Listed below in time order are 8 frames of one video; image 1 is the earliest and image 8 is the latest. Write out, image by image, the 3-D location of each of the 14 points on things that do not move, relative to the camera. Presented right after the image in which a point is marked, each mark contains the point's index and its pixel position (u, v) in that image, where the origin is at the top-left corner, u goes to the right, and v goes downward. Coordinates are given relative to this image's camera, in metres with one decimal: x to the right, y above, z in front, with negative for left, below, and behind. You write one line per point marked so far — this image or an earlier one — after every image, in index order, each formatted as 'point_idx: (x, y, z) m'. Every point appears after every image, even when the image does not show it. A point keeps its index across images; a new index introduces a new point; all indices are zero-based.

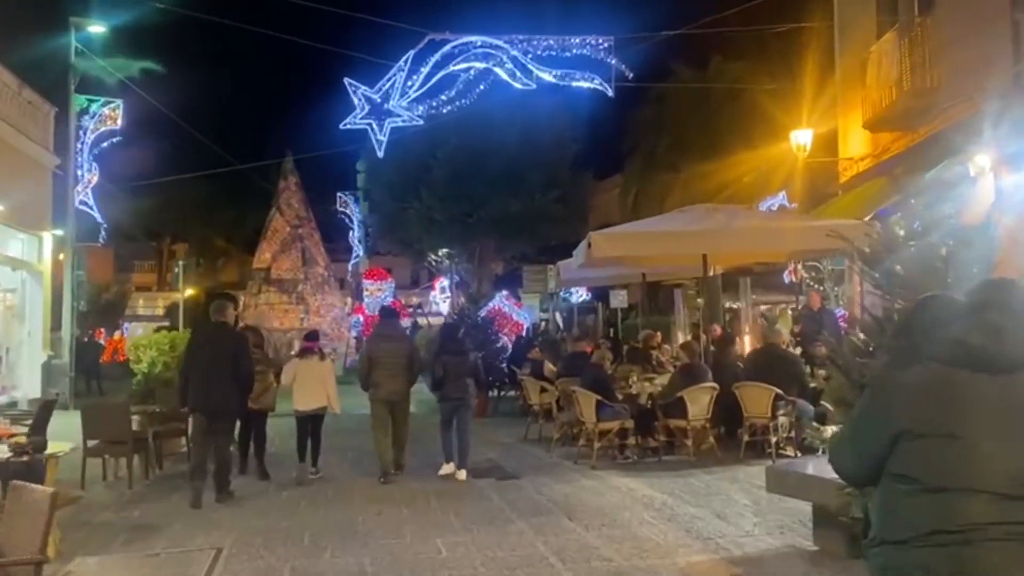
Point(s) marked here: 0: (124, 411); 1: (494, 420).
0: (-4.8, -1.5, +10.5) m
1: (-0.4, -2.6, +16.8) m
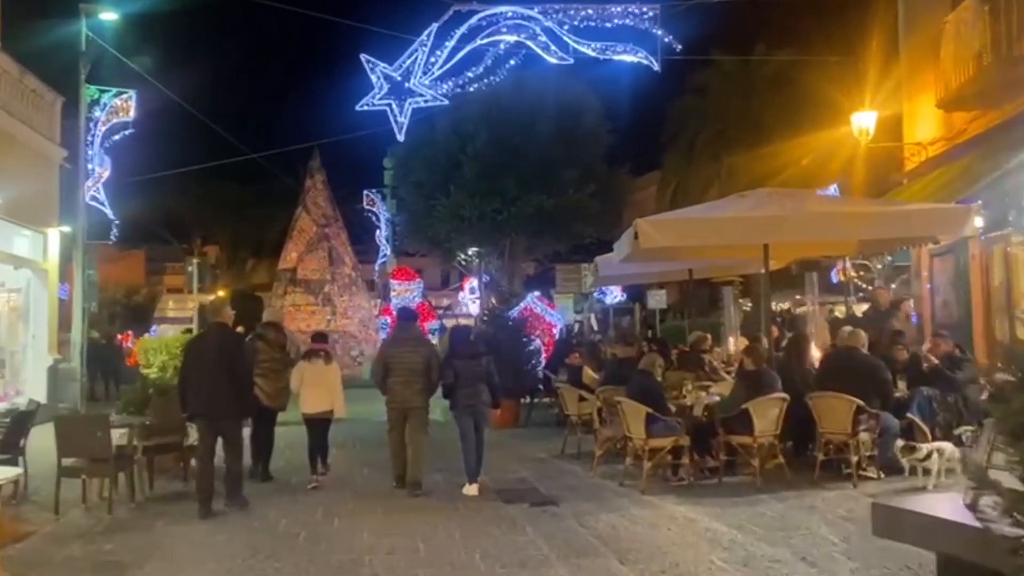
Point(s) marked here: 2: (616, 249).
0: (-4.4, -1.5, +9.2) m
1: (+0.2, -2.6, +15.3) m
2: (+1.5, +0.6, +12.2) m
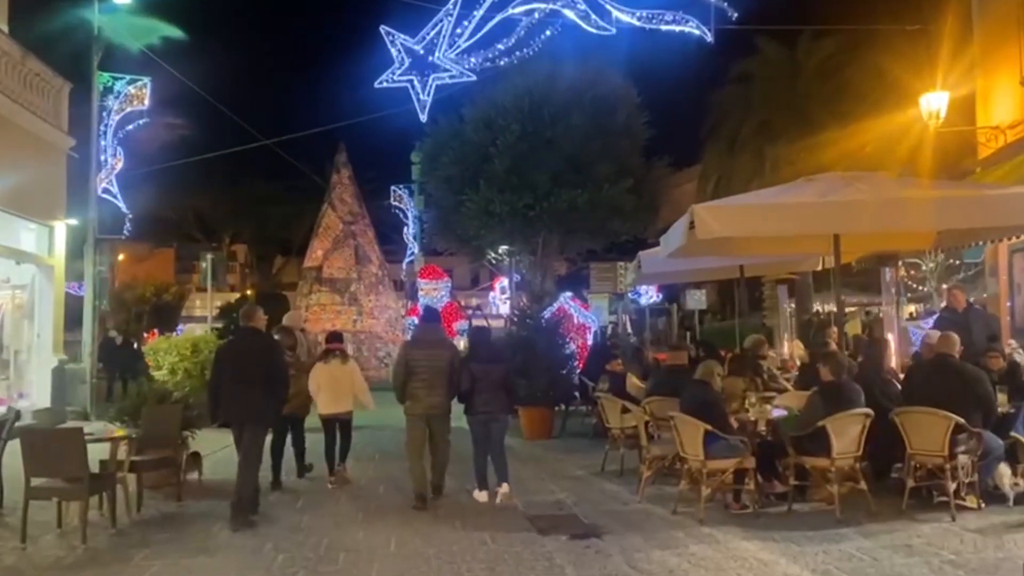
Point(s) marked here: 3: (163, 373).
0: (-4.1, -1.4, +8.0) m
1: (+0.7, -2.5, +14.0) m
2: (+2.0, +0.6, +10.8) m
3: (-6.9, -1.7, +17.0) m
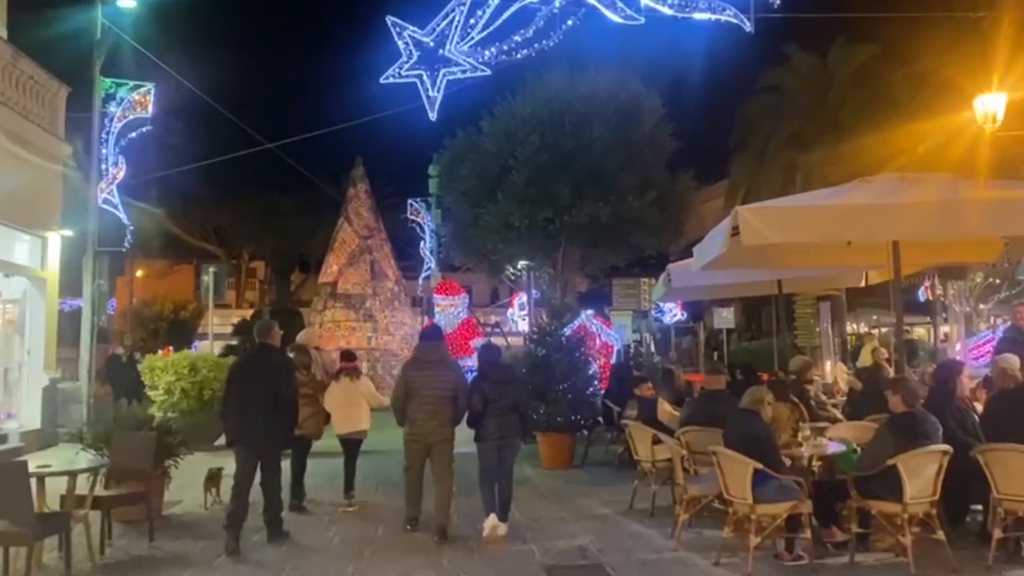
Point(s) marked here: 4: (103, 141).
0: (-3.9, -1.5, +6.9) m
1: (+1.0, -2.8, +12.7) m
2: (+2.2, +0.5, +9.6) m
3: (-6.6, -2.0, +16.0) m
4: (-9.1, +3.3, +19.1) m
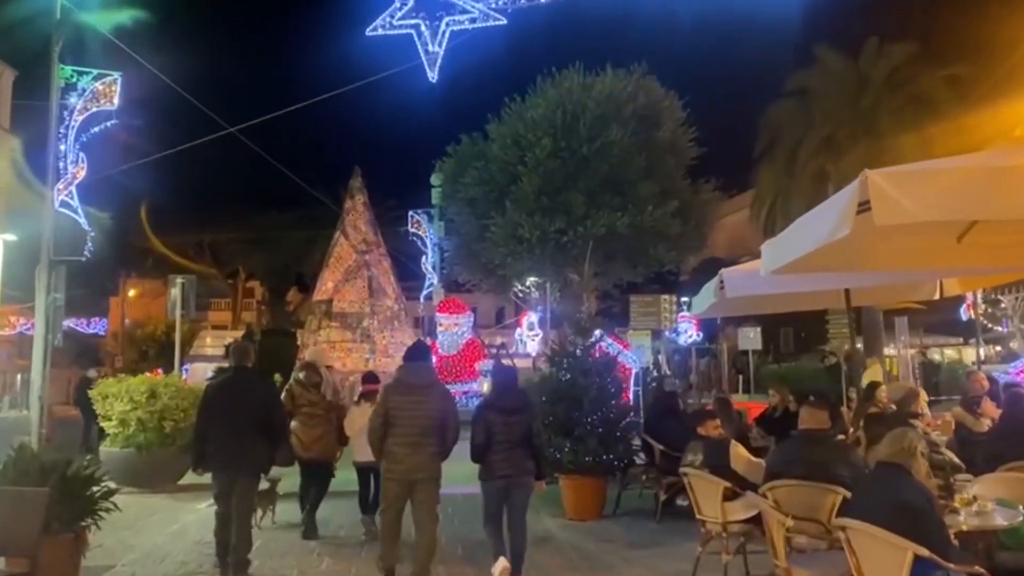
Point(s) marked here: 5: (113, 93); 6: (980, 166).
0: (-3.7, -1.5, +4.6) m
1: (+1.2, -2.9, +10.3) m
2: (+2.4, +0.4, +7.3) m
3: (-6.3, -2.2, +13.6) m
4: (-8.9, +3.0, +16.8) m
5: (-8.0, +3.9, +17.1) m
6: (+3.1, +0.8, +5.9) m
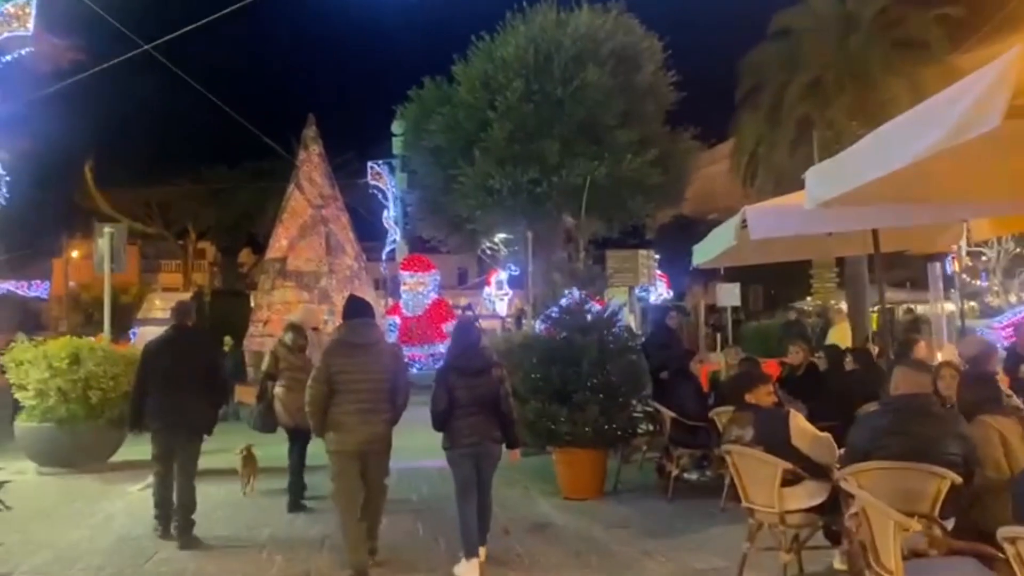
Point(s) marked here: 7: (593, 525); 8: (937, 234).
0: (-3.6, -1.2, +2.8) m
1: (+1.1, -2.3, +8.8) m
2: (+2.4, +0.9, +5.7) m
3: (-6.6, -1.5, +11.7) m
4: (-9.3, +3.8, +14.6) m
5: (-8.4, +4.7, +14.8) m
6: (+3.2, +1.2, +4.4) m
7: (+0.8, -2.3, +8.2) m
8: (+5.7, +0.7, +11.3) m
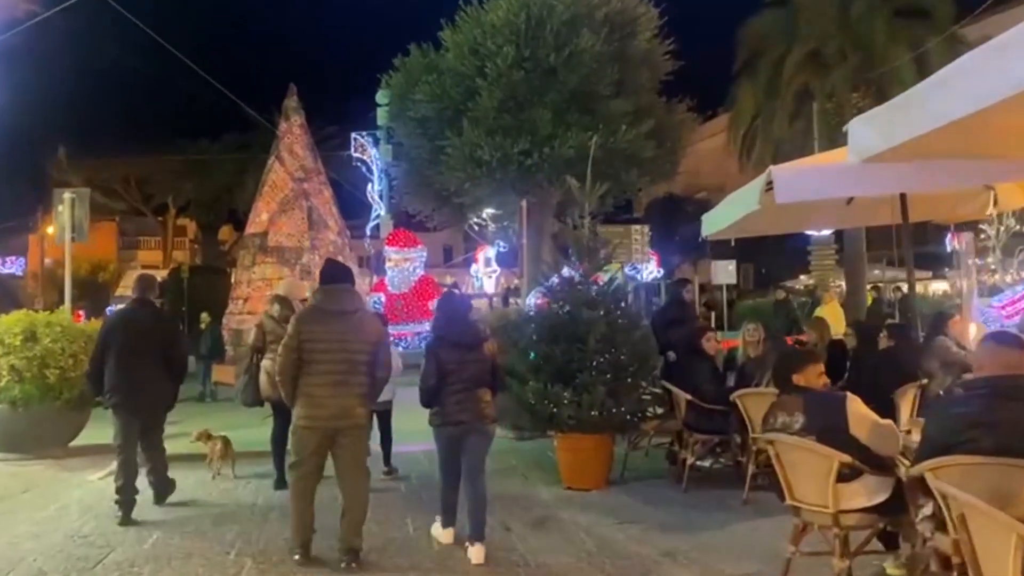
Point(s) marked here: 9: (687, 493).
0: (-3.5, -1.0, +1.9) m
1: (+1.1, -2.0, +8.0) m
2: (+2.4, +1.1, +4.8) m
3: (-6.7, -1.1, +10.7) m
4: (-9.4, +4.3, +13.4) m
5: (-8.5, +5.2, +13.7) m
6: (+3.3, +1.4, +3.5) m
7: (+0.8, -2.0, +7.4) m
8: (+5.6, +1.0, +10.5) m
9: (+1.7, -1.9, +8.1) m
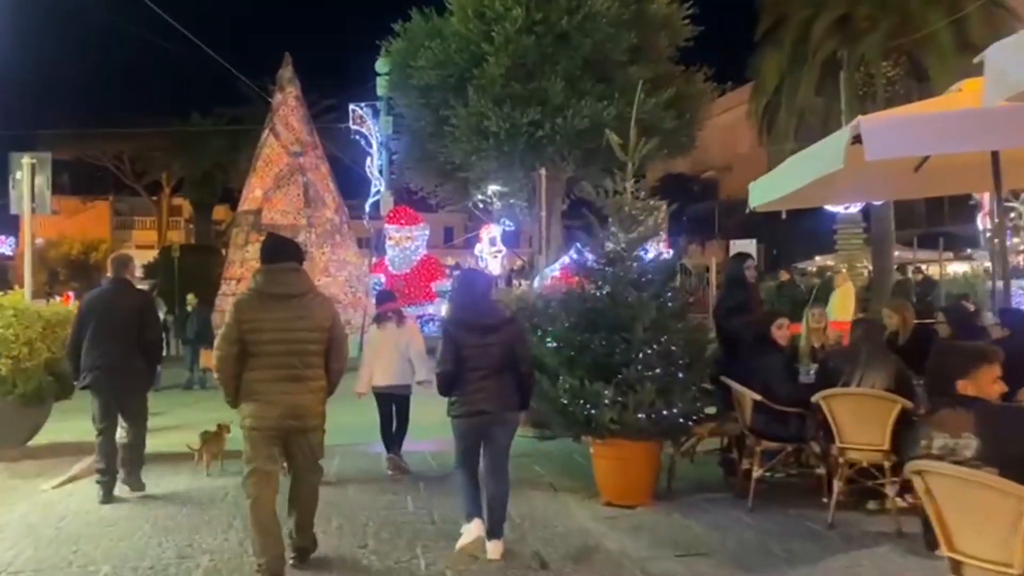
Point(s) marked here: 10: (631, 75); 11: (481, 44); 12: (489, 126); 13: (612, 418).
0: (-3.2, -1.0, +0.4) m
1: (+1.3, -1.8, +6.6) m
2: (+2.7, +1.2, +3.3) m
3: (-6.4, -0.8, +9.3) m
4: (-9.2, +4.6, +11.9) m
5: (-8.3, +5.5, +12.1) m
6: (+3.5, +1.4, +2.0) m
7: (+1.0, -1.8, +6.0) m
8: (+5.9, +1.3, +9.0) m
9: (+2.0, -1.8, +6.7) m
10: (+2.9, +5.0, +19.6) m
11: (-0.7, +5.7, +19.4) m
12: (-0.5, +3.7, +19.2) m
13: (+0.8, -1.0, +7.0) m
